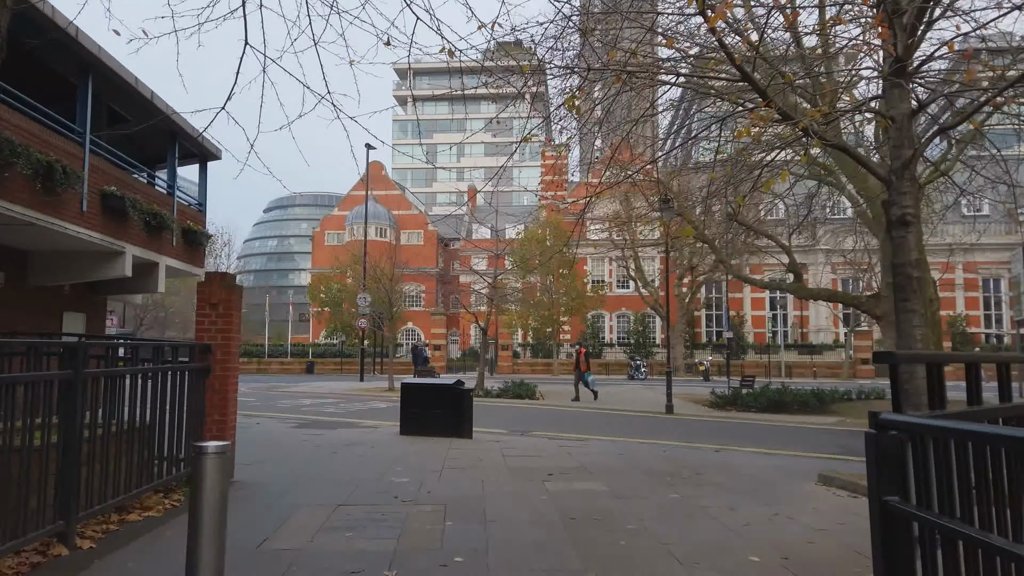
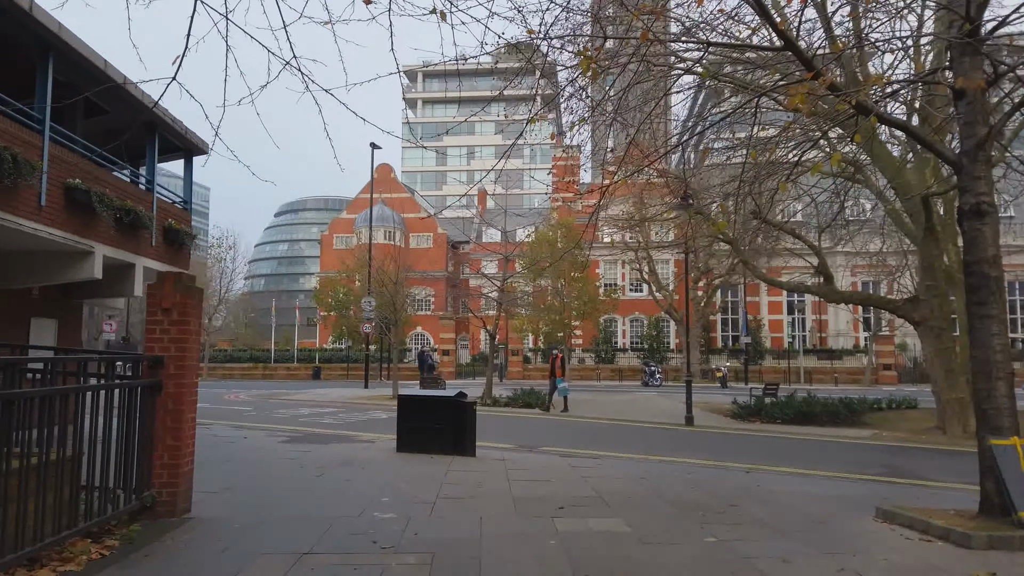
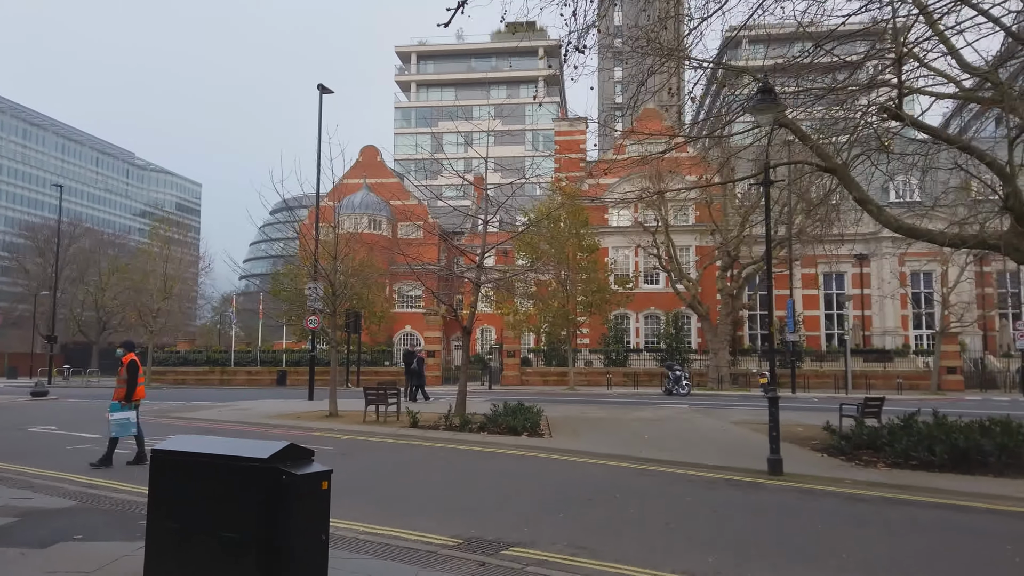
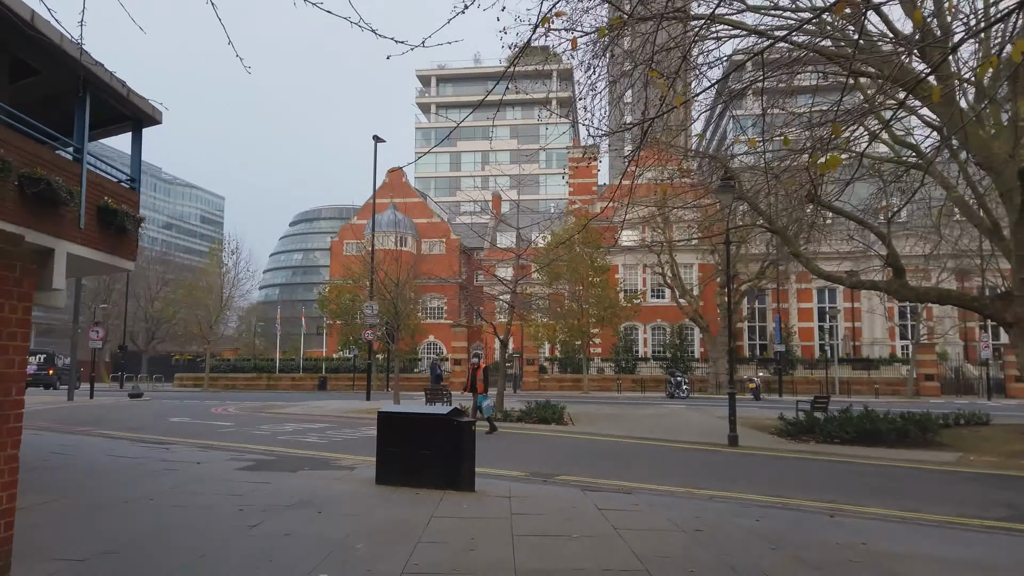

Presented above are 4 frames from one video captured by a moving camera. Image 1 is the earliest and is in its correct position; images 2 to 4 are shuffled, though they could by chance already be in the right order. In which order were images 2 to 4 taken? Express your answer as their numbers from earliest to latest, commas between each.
2, 4, 3
